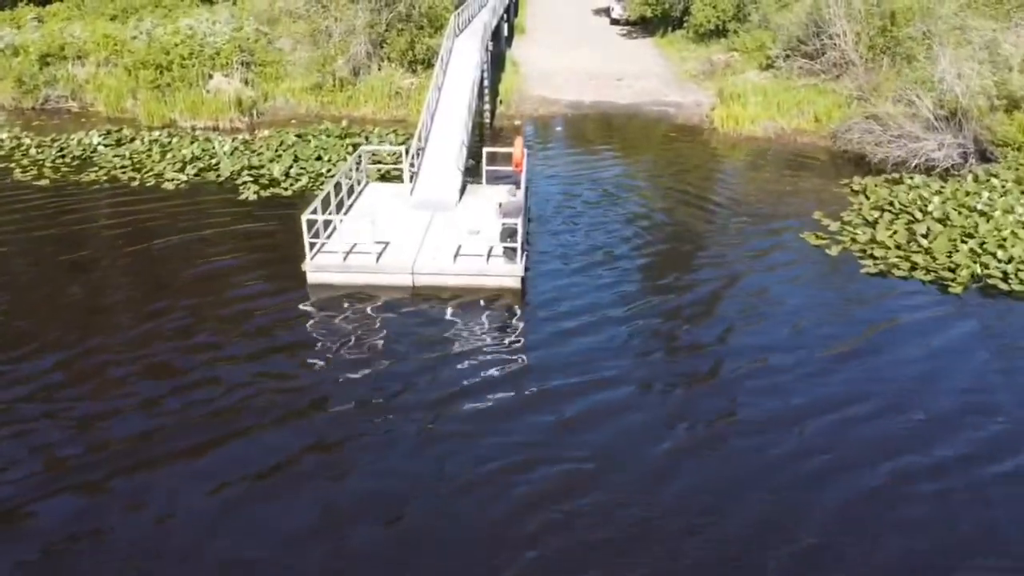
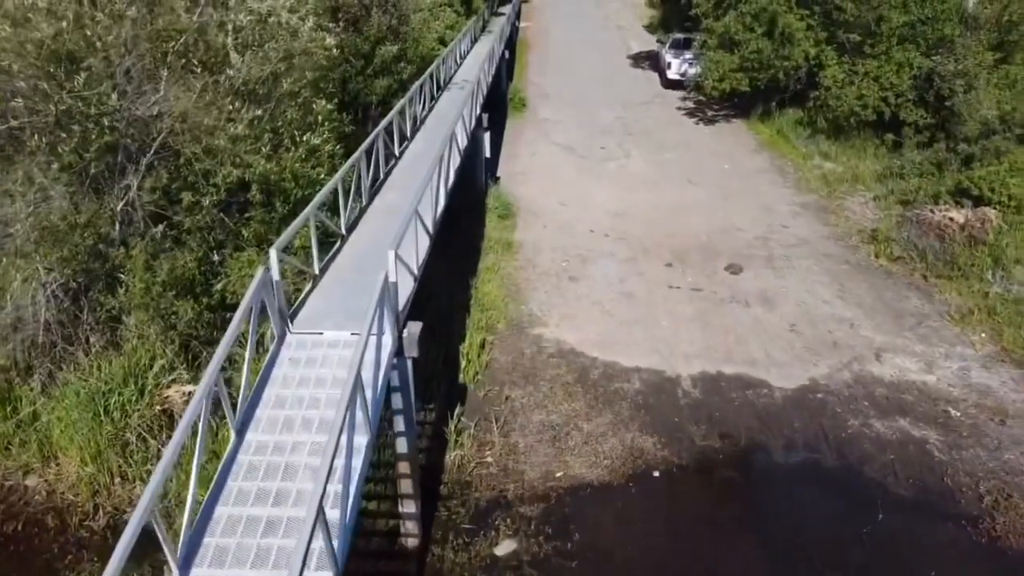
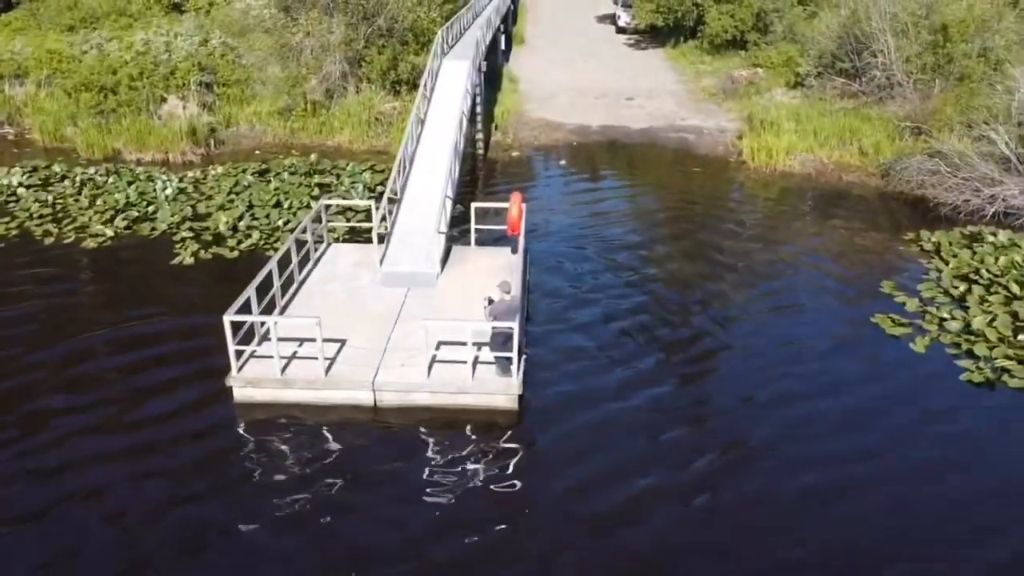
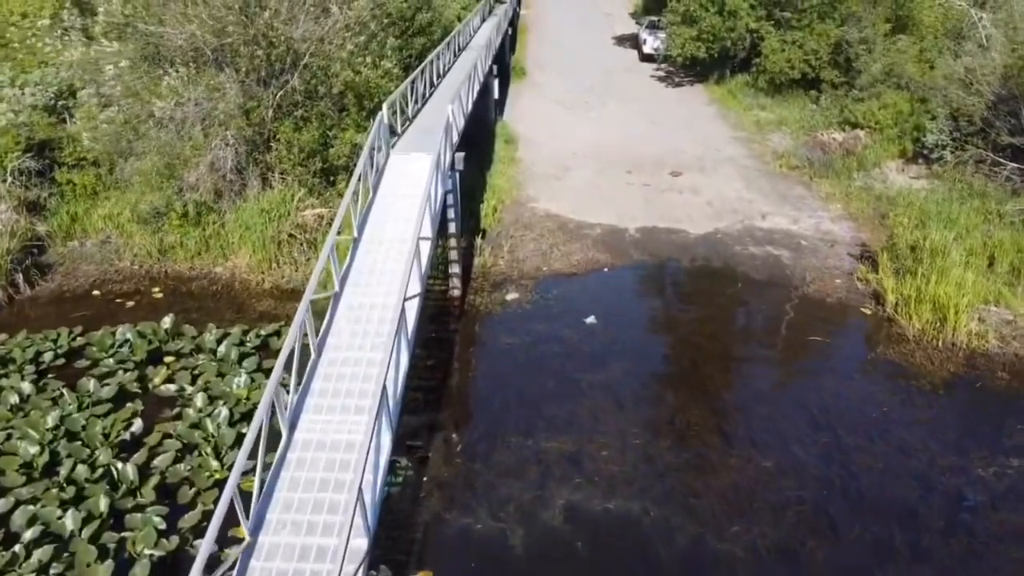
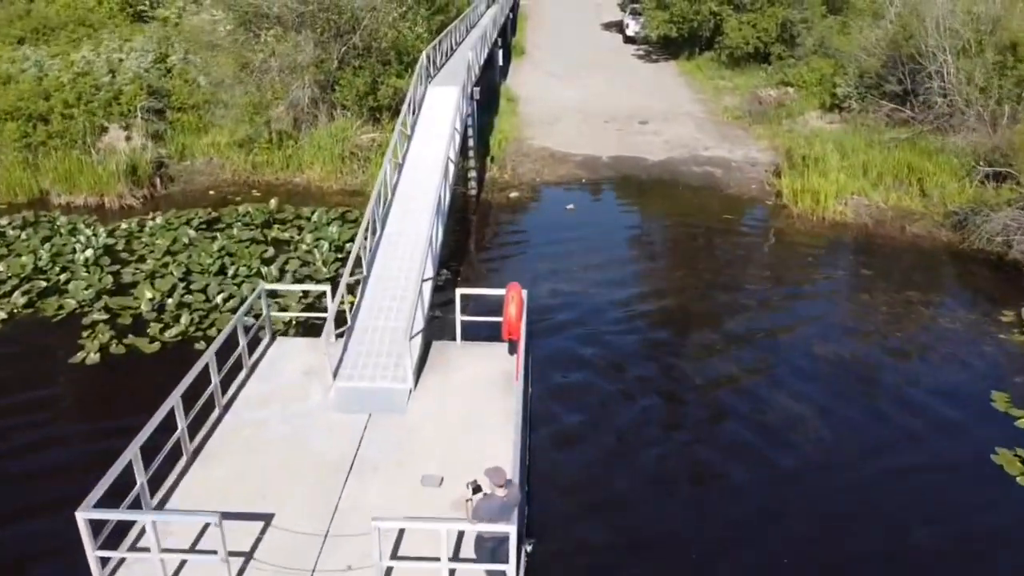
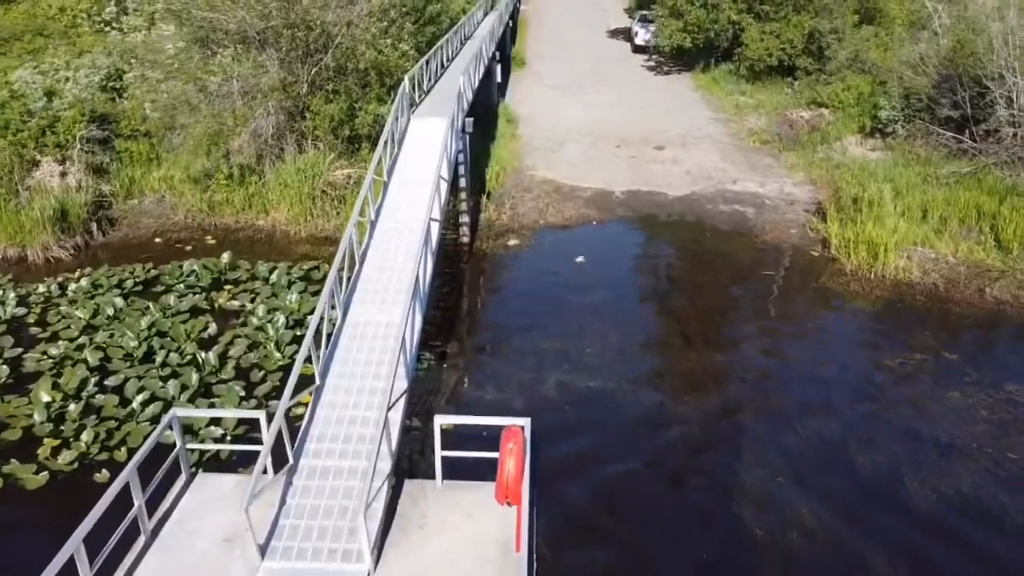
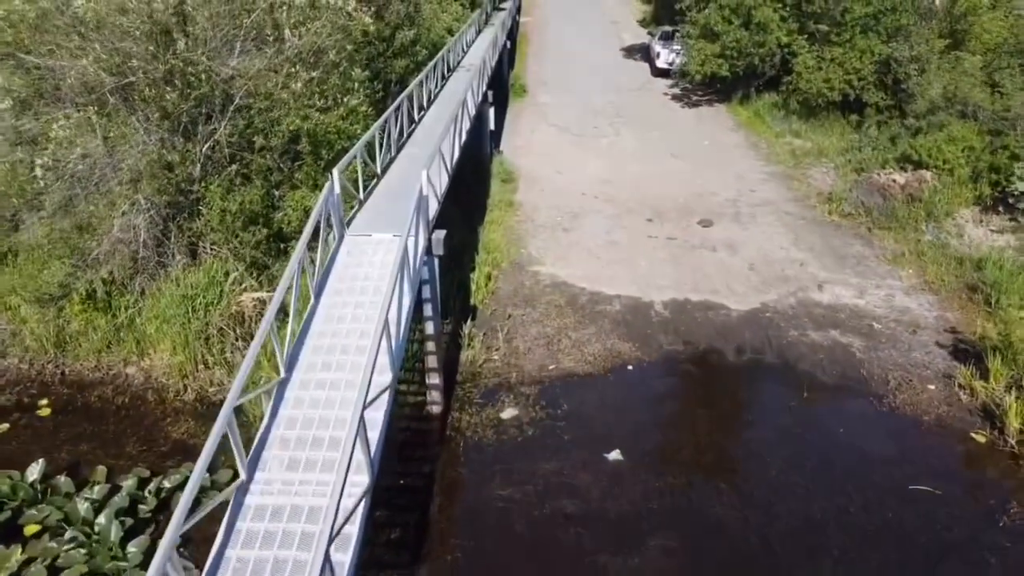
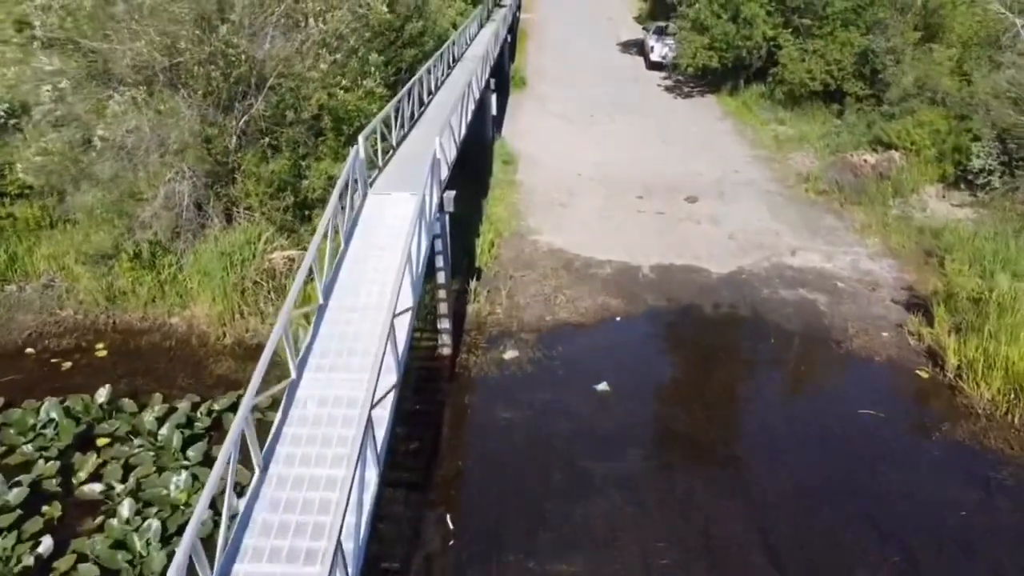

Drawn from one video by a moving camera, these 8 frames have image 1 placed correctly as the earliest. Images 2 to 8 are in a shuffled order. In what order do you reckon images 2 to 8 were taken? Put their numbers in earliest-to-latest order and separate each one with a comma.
3, 5, 6, 4, 8, 7, 2
